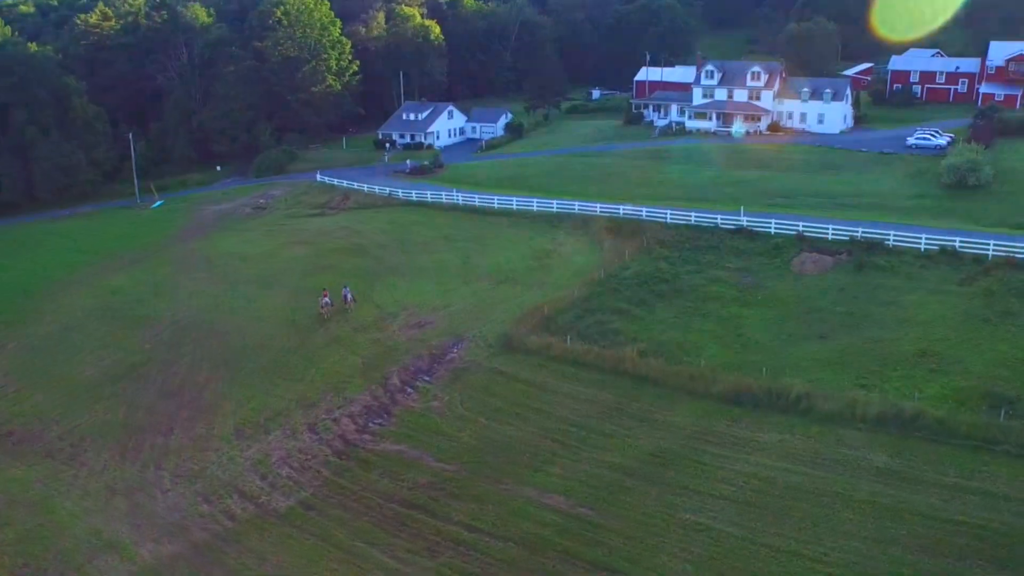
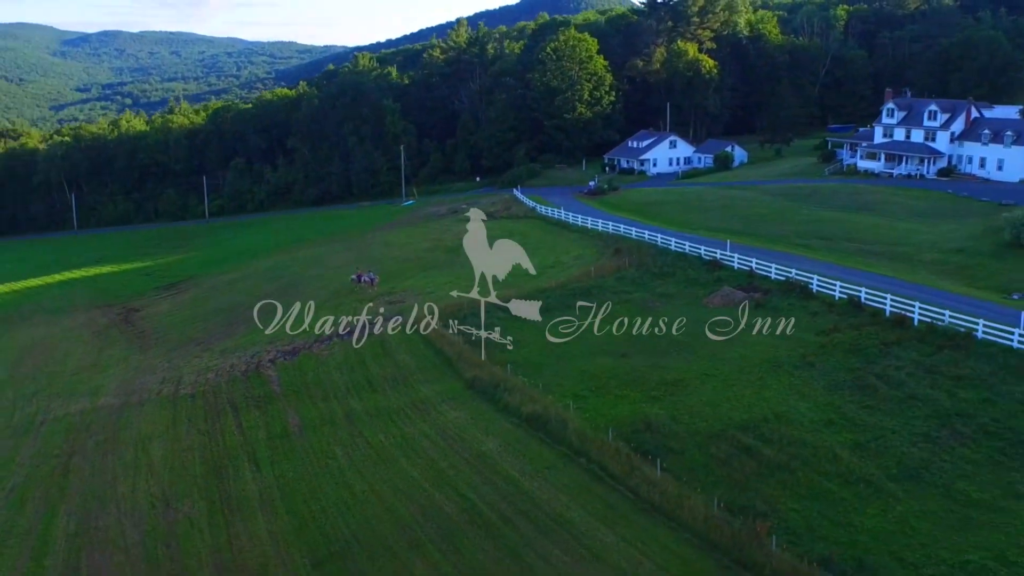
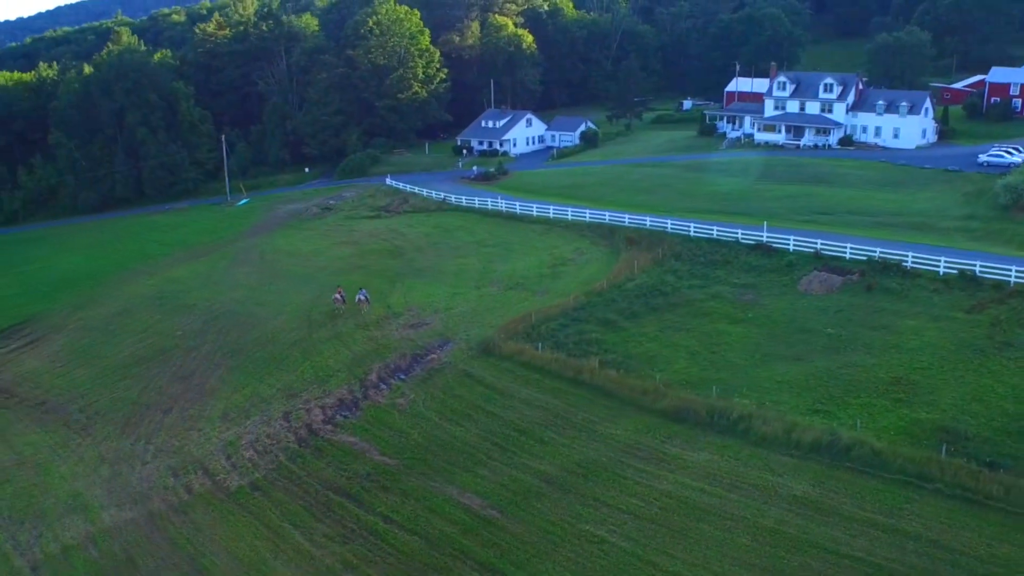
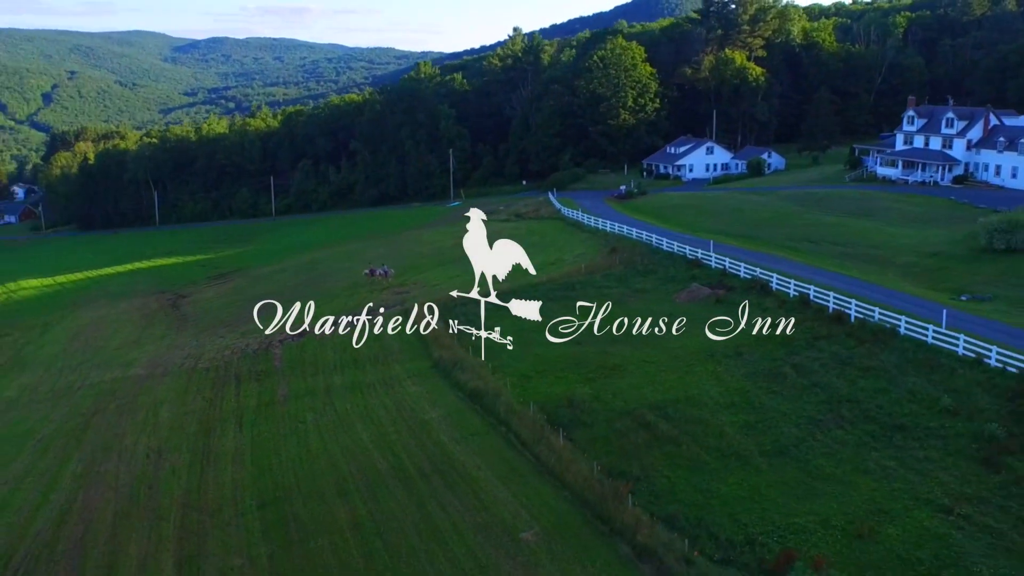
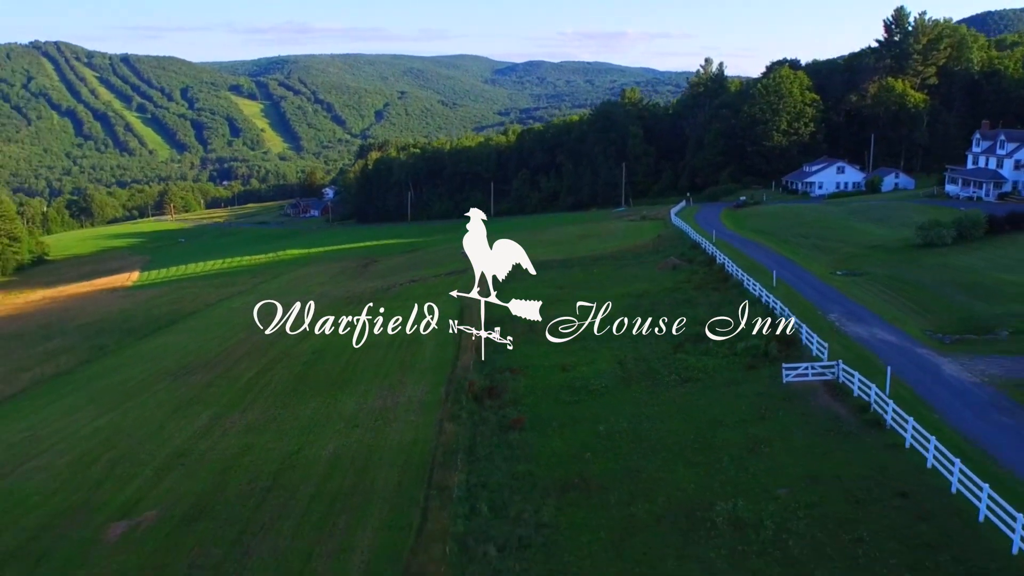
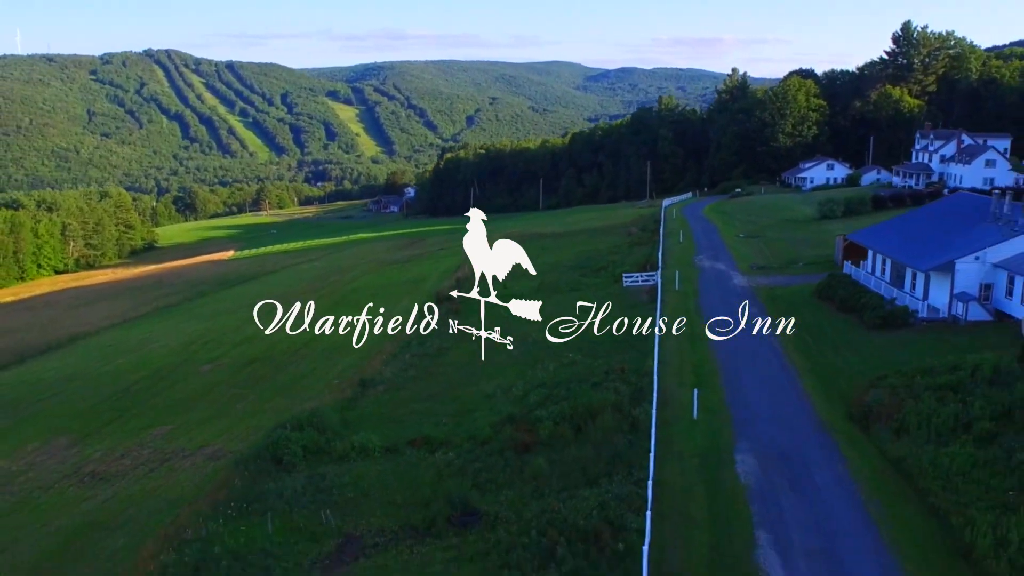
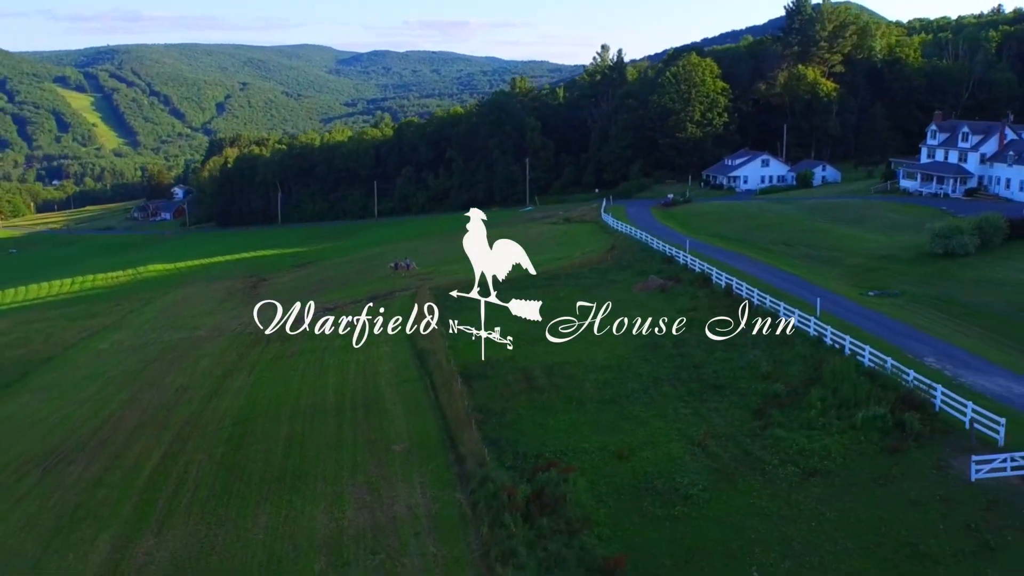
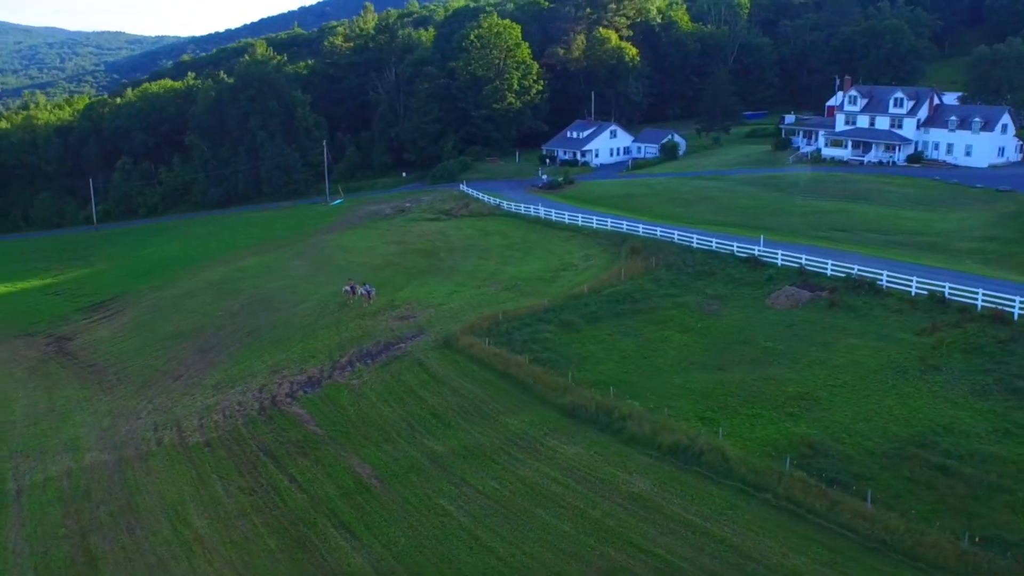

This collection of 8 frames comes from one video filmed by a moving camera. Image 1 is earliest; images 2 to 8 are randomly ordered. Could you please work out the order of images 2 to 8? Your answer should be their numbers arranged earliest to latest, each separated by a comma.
3, 8, 2, 4, 7, 5, 6
